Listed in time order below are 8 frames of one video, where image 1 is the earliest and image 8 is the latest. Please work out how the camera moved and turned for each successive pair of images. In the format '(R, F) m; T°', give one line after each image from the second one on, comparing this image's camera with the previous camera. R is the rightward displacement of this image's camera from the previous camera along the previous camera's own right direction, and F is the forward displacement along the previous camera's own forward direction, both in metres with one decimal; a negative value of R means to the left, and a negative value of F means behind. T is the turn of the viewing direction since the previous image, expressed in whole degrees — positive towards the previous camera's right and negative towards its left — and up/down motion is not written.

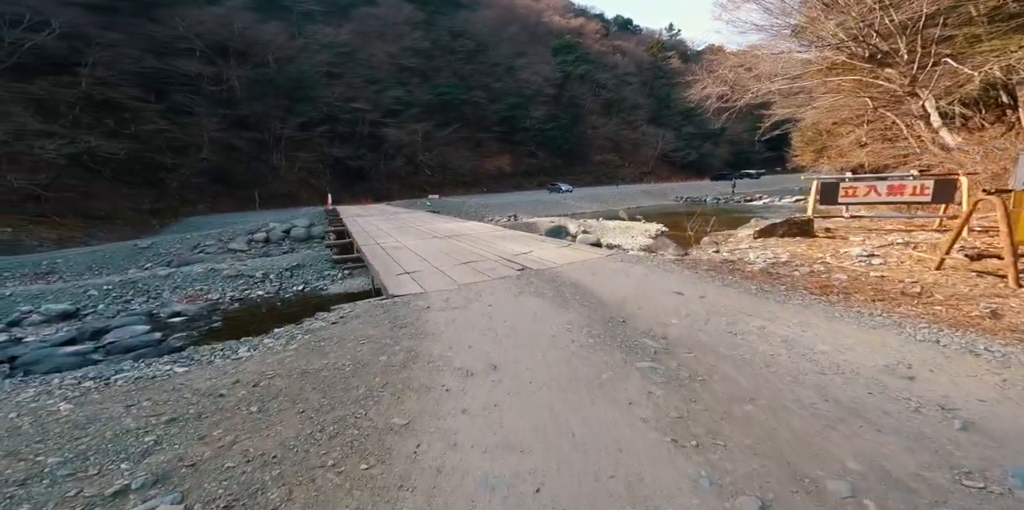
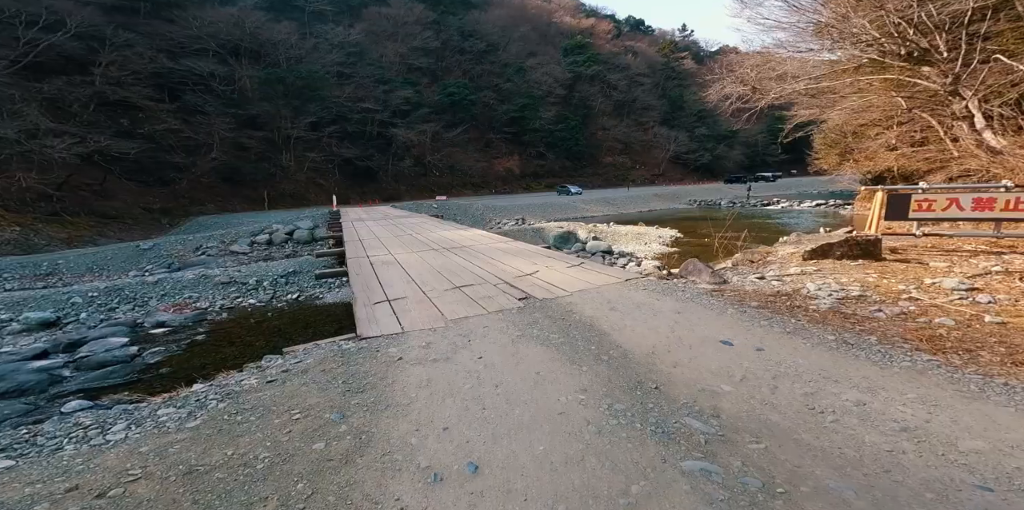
(0.0, +0.4) m; -1°
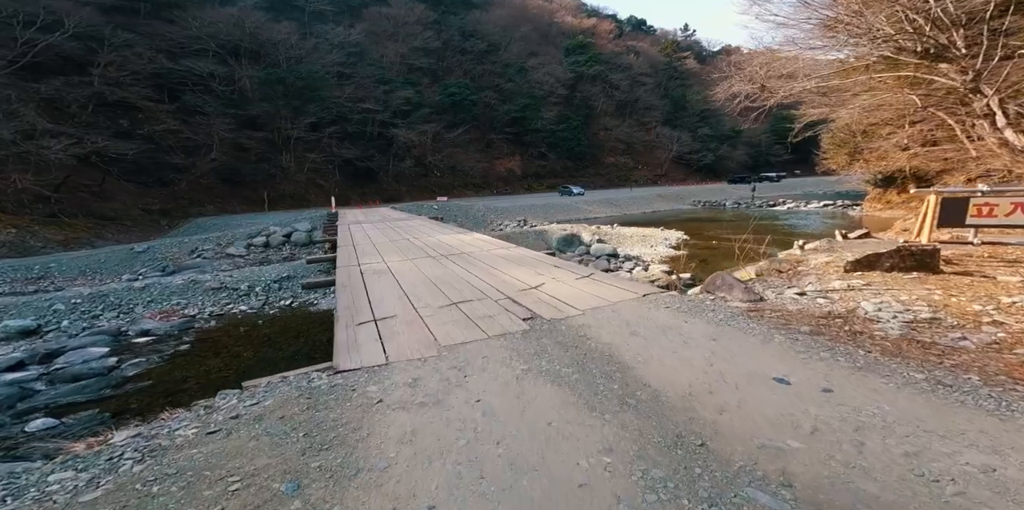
(0.0, +0.3) m; 0°
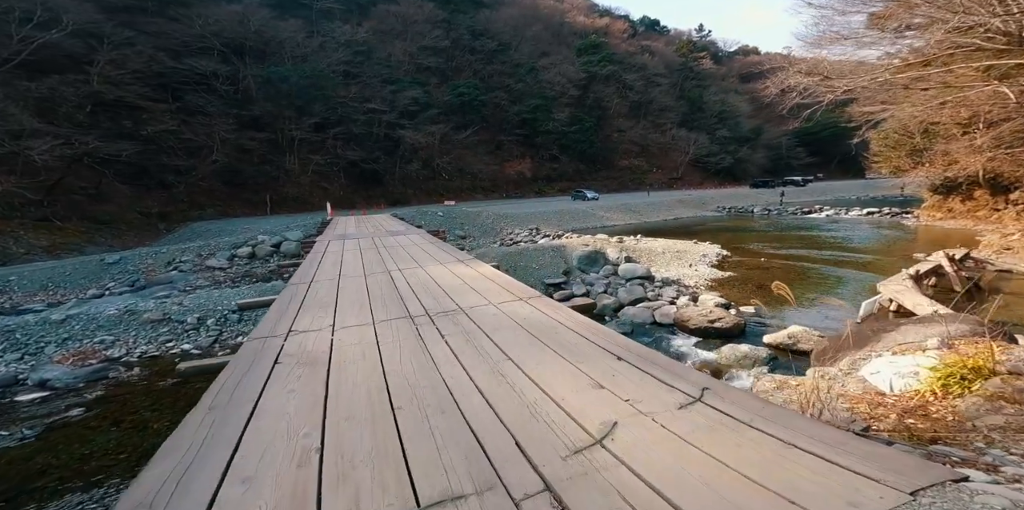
(-0.1, +1.3) m; -1°
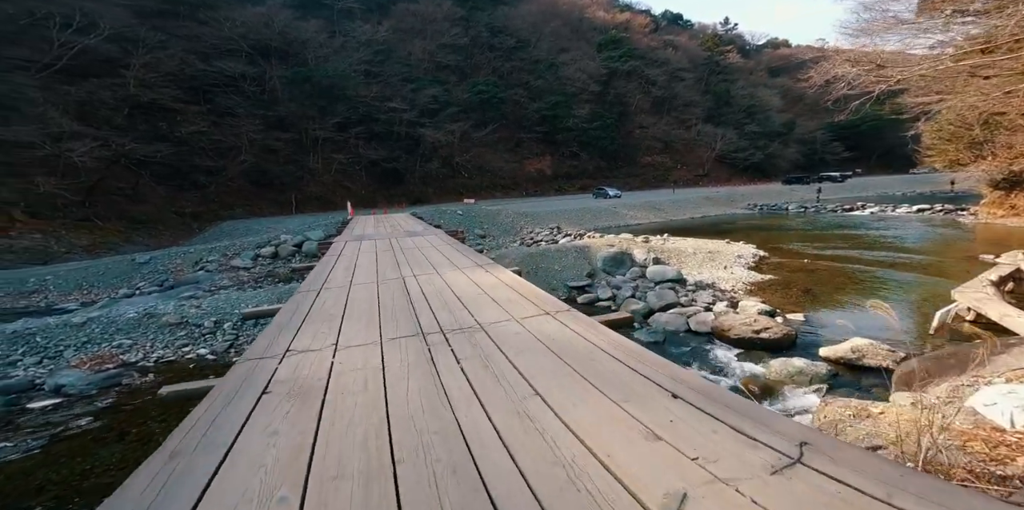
(0.0, +0.3) m; -3°
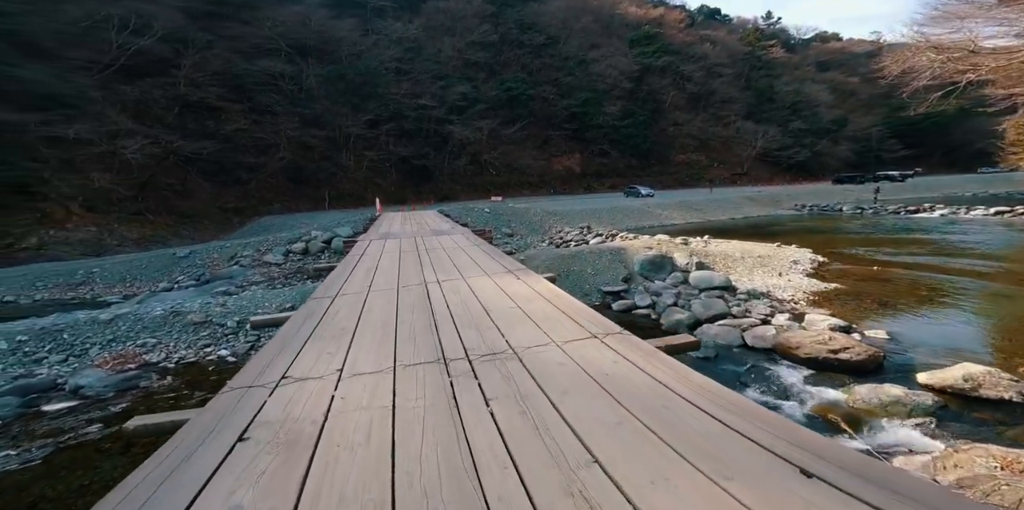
(-0.1, +0.4) m; -4°
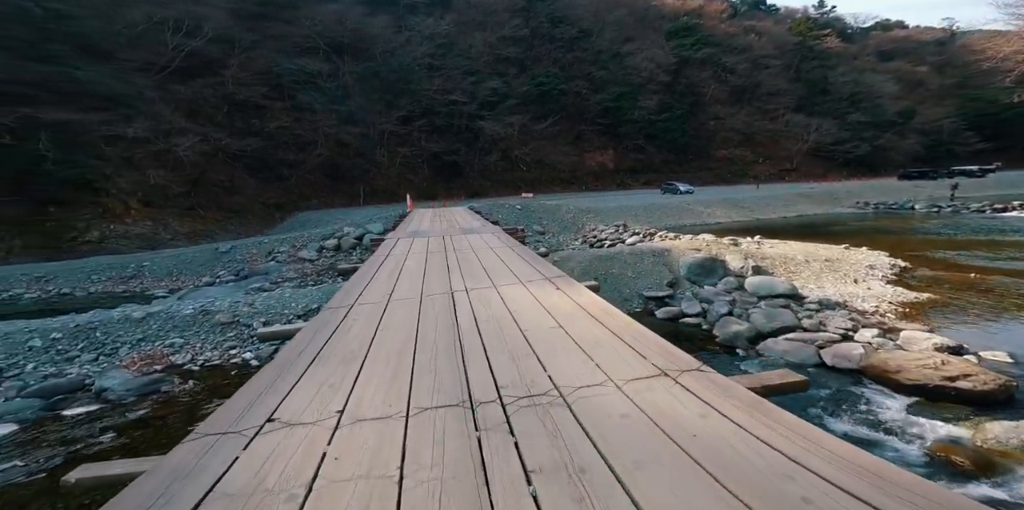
(0.0, +0.4) m; -4°
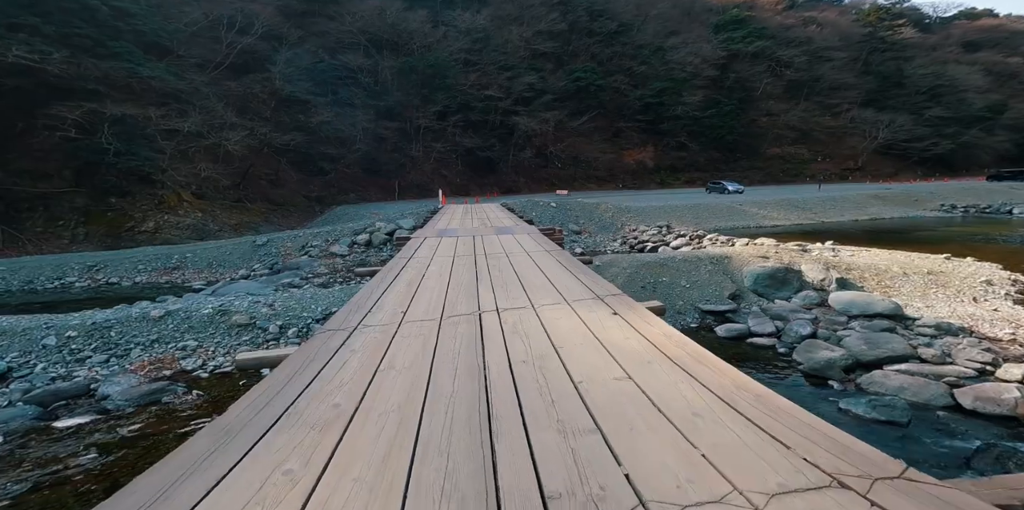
(-0.1, +0.6) m; -5°
